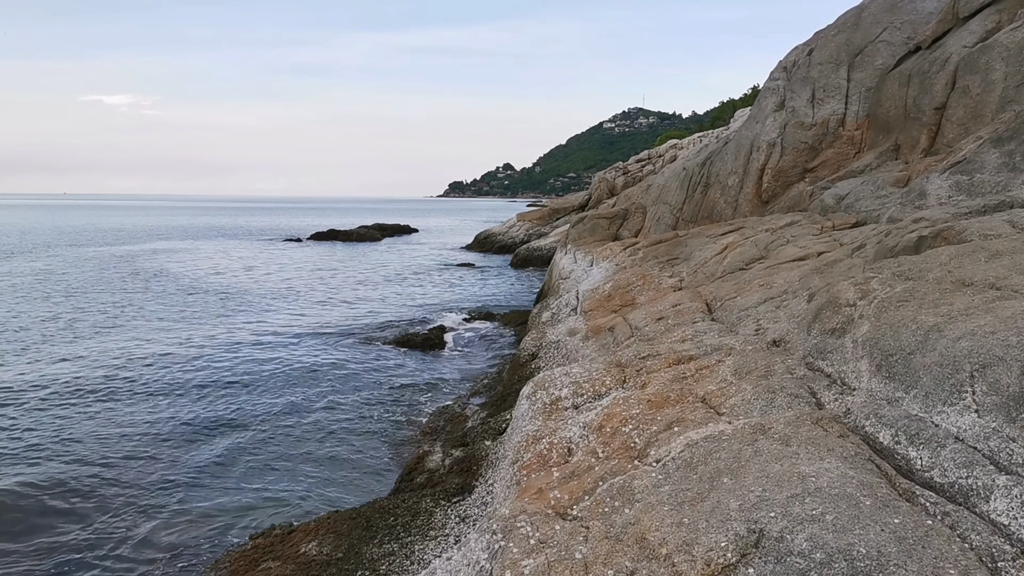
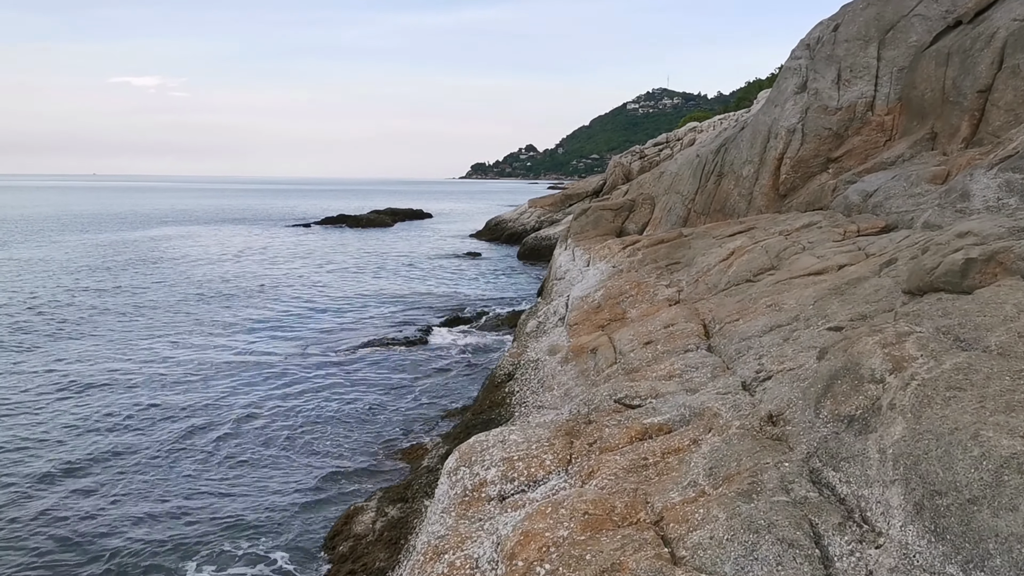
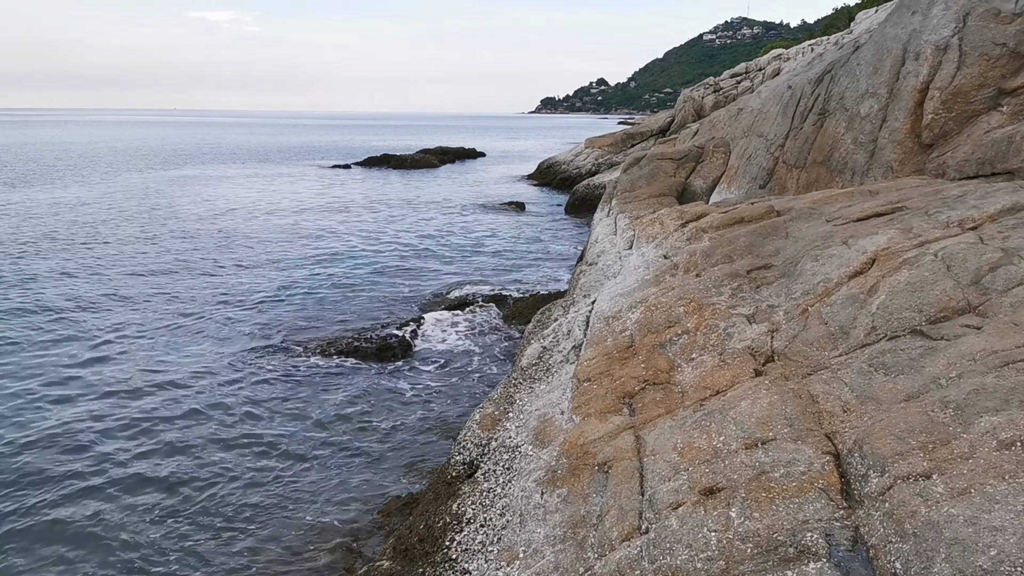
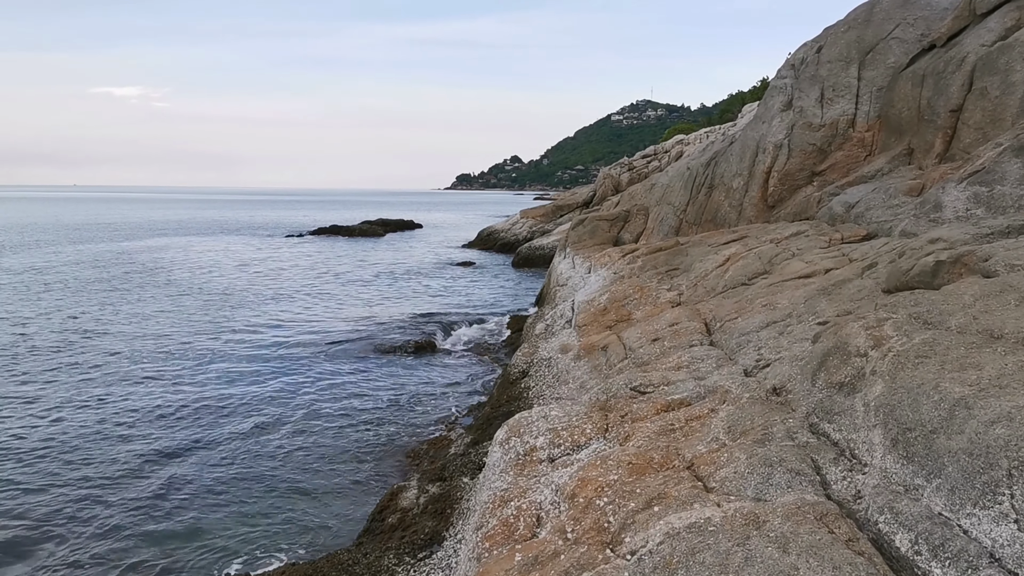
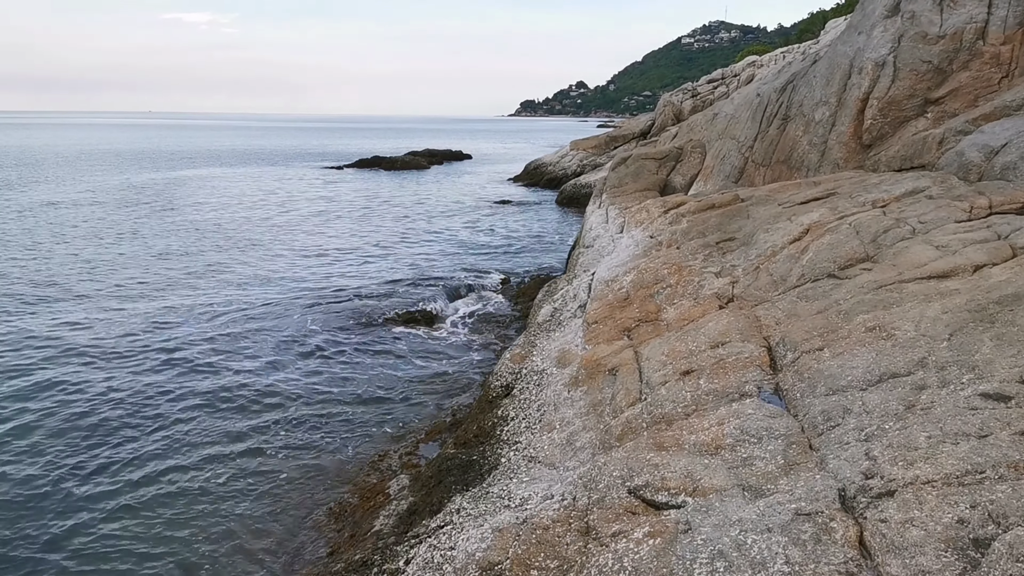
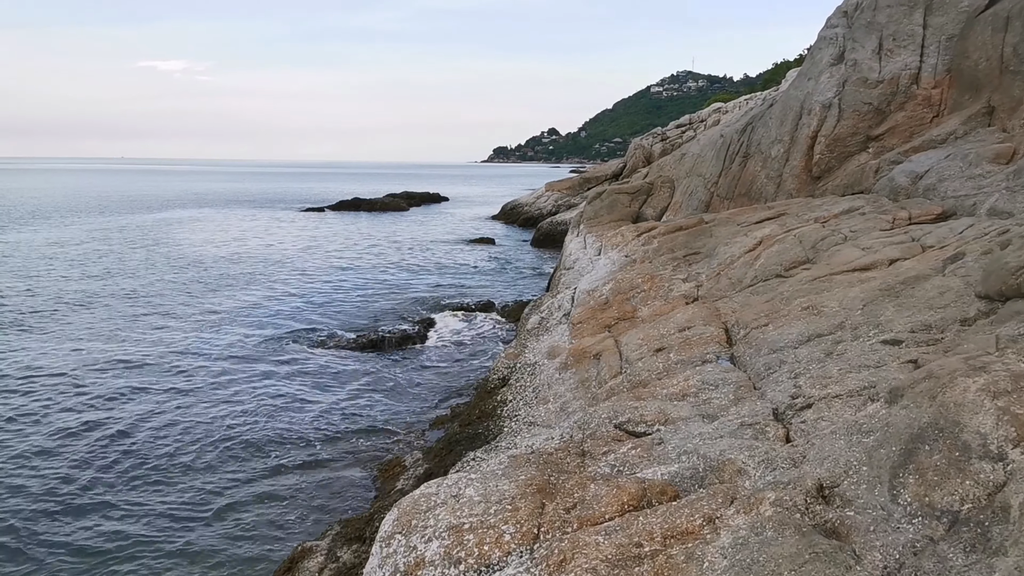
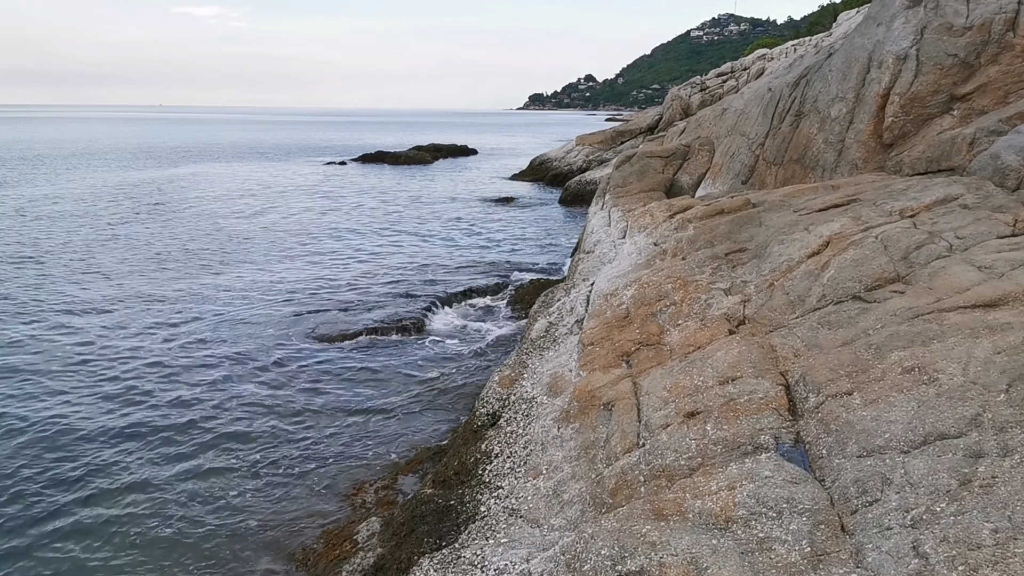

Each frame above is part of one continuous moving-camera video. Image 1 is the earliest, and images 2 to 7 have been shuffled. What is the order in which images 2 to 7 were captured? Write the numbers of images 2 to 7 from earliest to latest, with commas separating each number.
4, 2, 6, 5, 7, 3
